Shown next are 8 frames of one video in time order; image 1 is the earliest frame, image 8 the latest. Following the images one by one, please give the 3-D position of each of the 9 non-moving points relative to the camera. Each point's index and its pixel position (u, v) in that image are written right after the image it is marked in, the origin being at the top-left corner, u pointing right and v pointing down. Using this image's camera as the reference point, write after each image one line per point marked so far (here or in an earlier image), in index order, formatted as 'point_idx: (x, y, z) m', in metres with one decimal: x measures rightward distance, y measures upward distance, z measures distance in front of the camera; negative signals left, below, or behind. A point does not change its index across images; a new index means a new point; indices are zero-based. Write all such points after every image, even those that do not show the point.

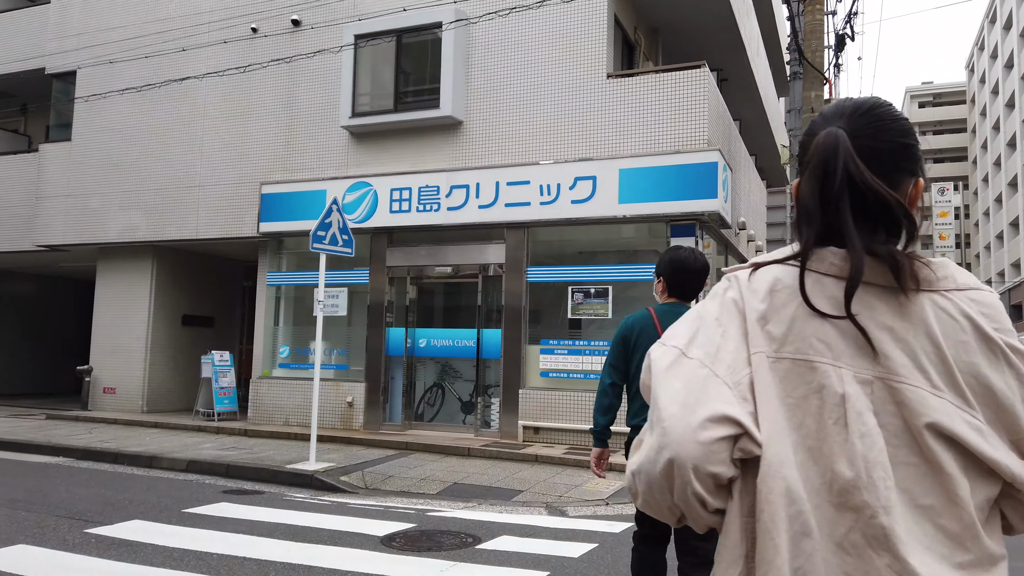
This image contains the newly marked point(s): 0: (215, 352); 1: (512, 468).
0: (-5.1, -1.1, +13.0) m
1: (0.0, -2.2, +9.3) m
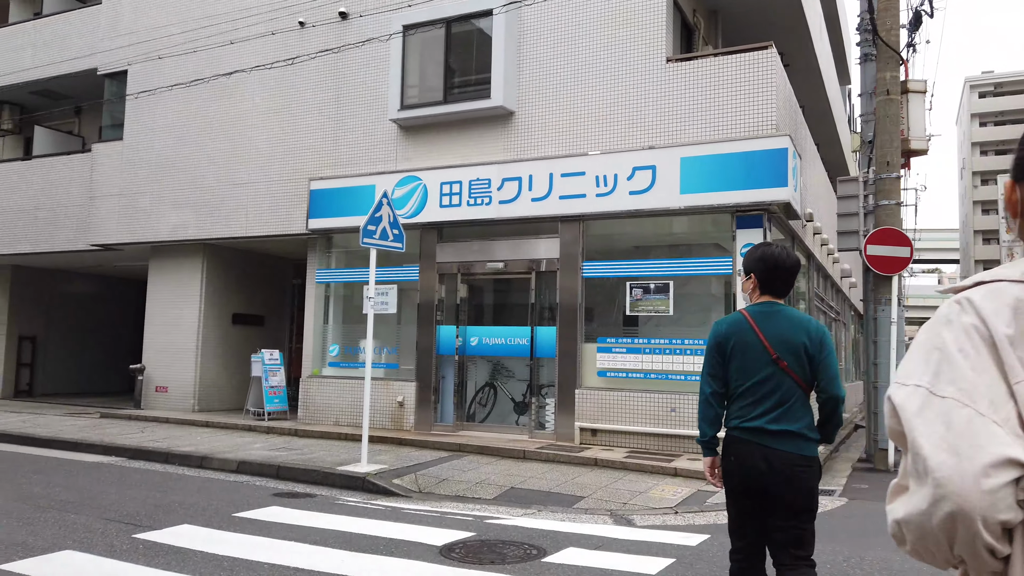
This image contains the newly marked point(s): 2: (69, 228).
0: (-4.2, -1.1, +12.9) m
1: (+0.7, -2.2, +8.8) m
2: (-9.2, +1.2, +15.6) m
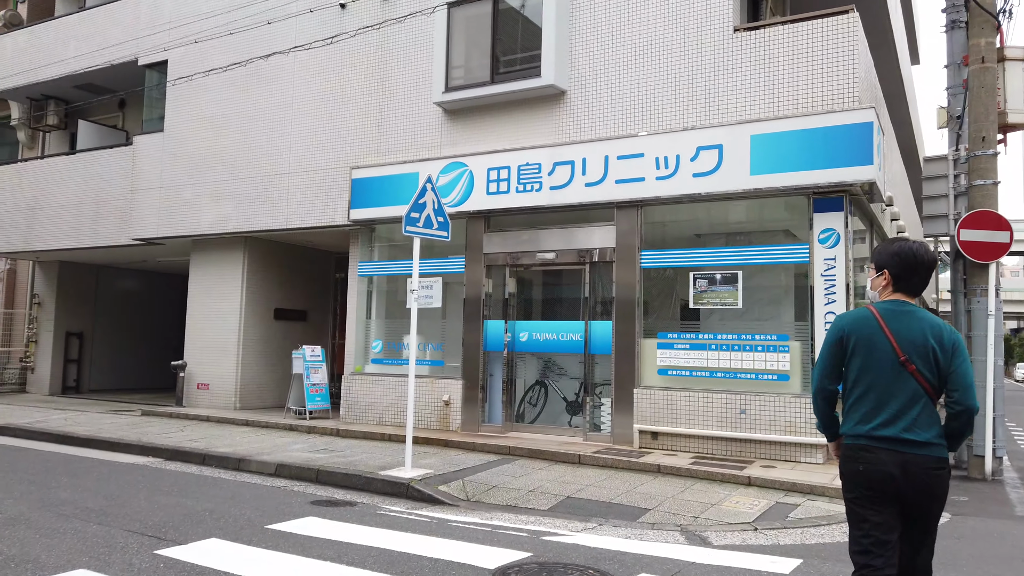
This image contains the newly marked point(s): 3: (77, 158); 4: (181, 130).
0: (-3.4, -1.0, +12.4) m
1: (+1.3, -2.1, +8.1) m
2: (-8.2, +1.3, +15.4) m
3: (-9.4, +2.8, +16.2) m
4: (-6.3, +3.0, +14.2) m
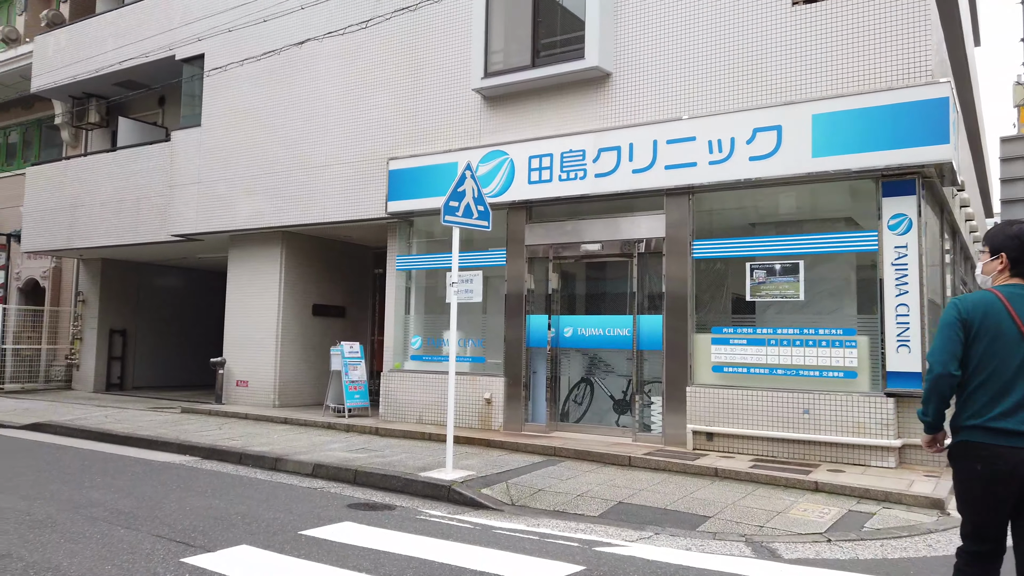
0: (-2.7, -0.9, +12.1) m
1: (+1.8, -2.0, +7.5) m
2: (-7.4, +1.4, +15.3) m
3: (-8.5, +2.9, +16.2) m
4: (-5.5, +3.1, +14.0) m
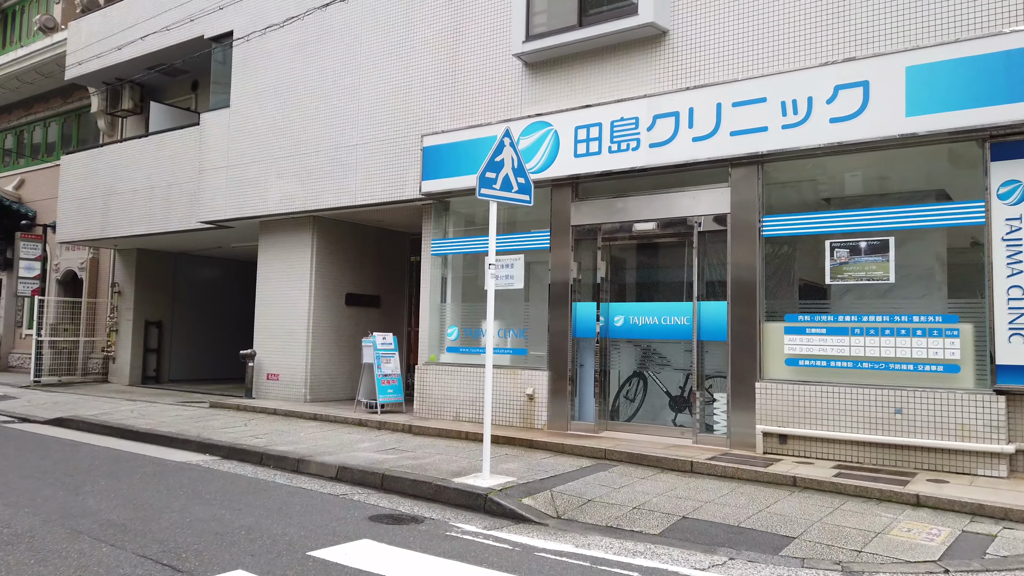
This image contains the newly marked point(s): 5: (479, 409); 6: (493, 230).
0: (-2.0, -0.7, +11.3) m
1: (+2.2, -1.8, +6.5) m
2: (-6.5, +1.6, +14.8) m
3: (-7.6, +3.1, +15.7) m
4: (-4.7, +3.3, +13.3) m
5: (-0.5, -1.6, +10.1) m
6: (-0.2, +0.7, +8.2) m
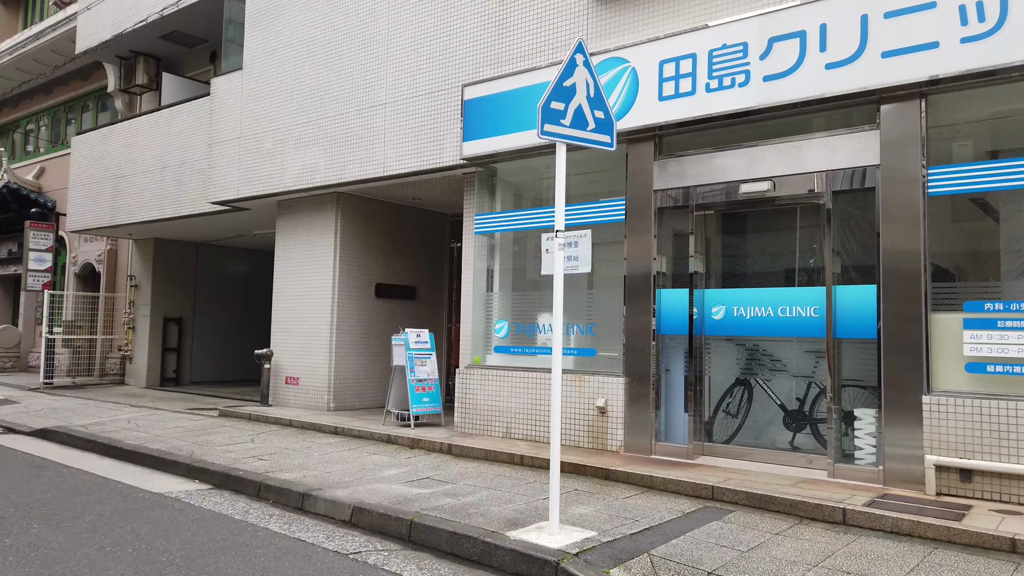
0: (-1.3, -0.5, +9.3) m
1: (+2.7, -1.6, +4.3) m
2: (-5.5, +1.8, +13.1) m
3: (-6.6, +3.2, +14.0) m
4: (-3.9, +3.4, +11.5) m
5: (+0.2, -1.5, +8.1) m
6: (+0.4, +0.8, +6.2) m
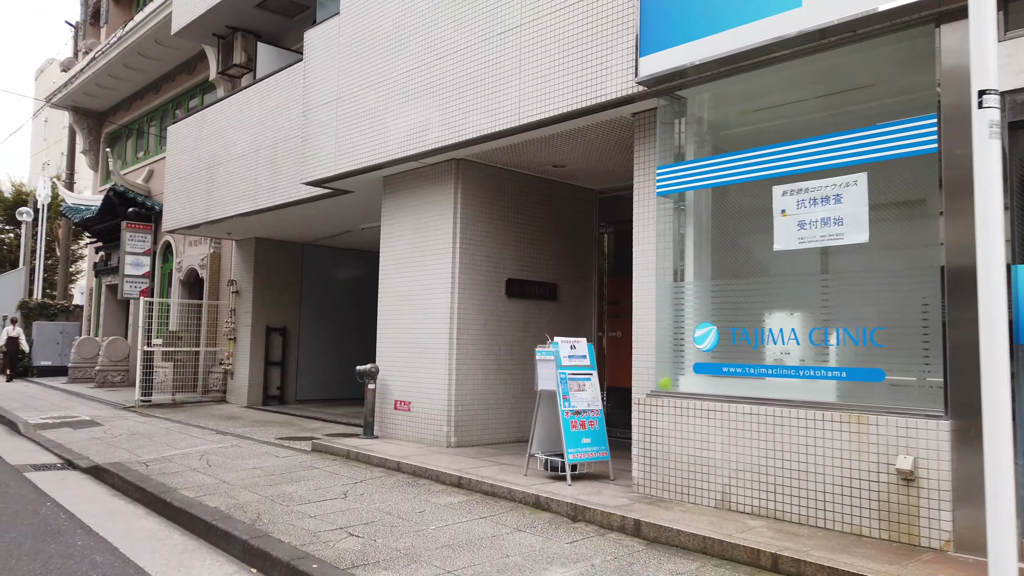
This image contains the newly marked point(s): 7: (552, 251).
0: (+0.4, -0.4, +6.5) m
1: (+3.6, -1.4, +1.0) m
2: (-3.3, +1.7, +10.9) m
3: (-4.2, +3.2, +12.0) m
4: (-1.9, +3.4, +9.1) m
5: (+1.7, -1.4, +5.1) m
6: (+1.6, +1.0, +3.2) m
7: (+0.5, +0.4, +9.4) m
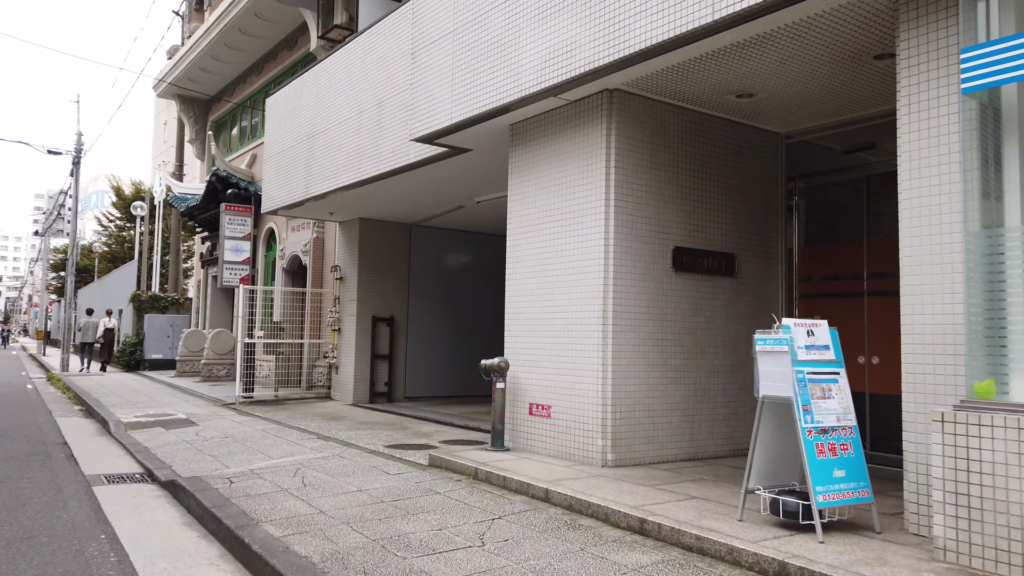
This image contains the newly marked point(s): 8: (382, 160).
0: (+1.7, -0.2, +4.4) m
1: (+4.0, -1.2, -1.5) m
2: (-1.5, +2.0, +9.3) m
3: (-2.2, +3.4, +10.5) m
4: (-0.3, +3.7, +7.3) m
5: (+2.8, -1.1, +2.8) m
6: (+2.3, +1.2, +1.0) m
7: (+2.1, +0.7, +7.3) m
8: (-1.7, +1.6, +9.6) m
